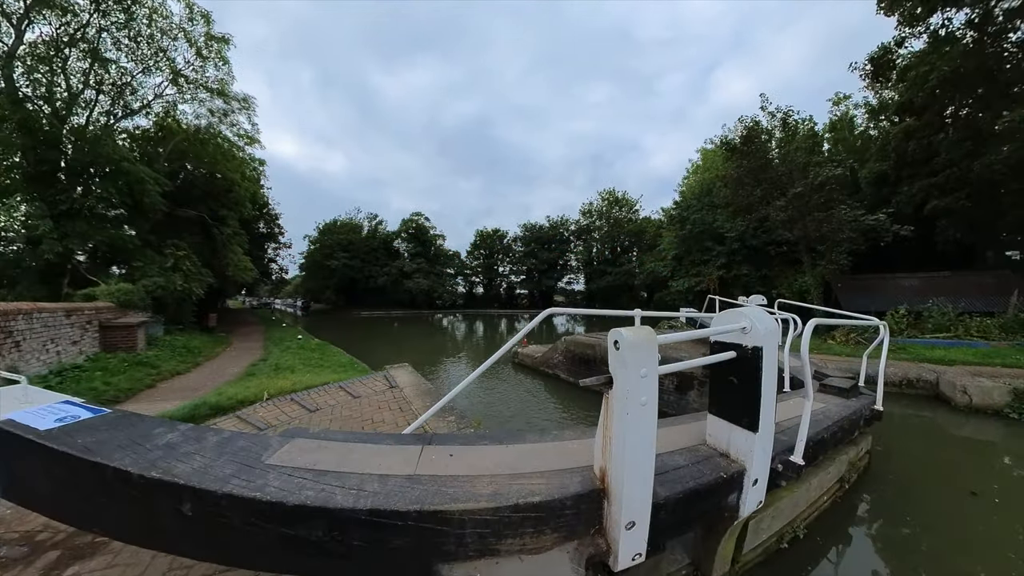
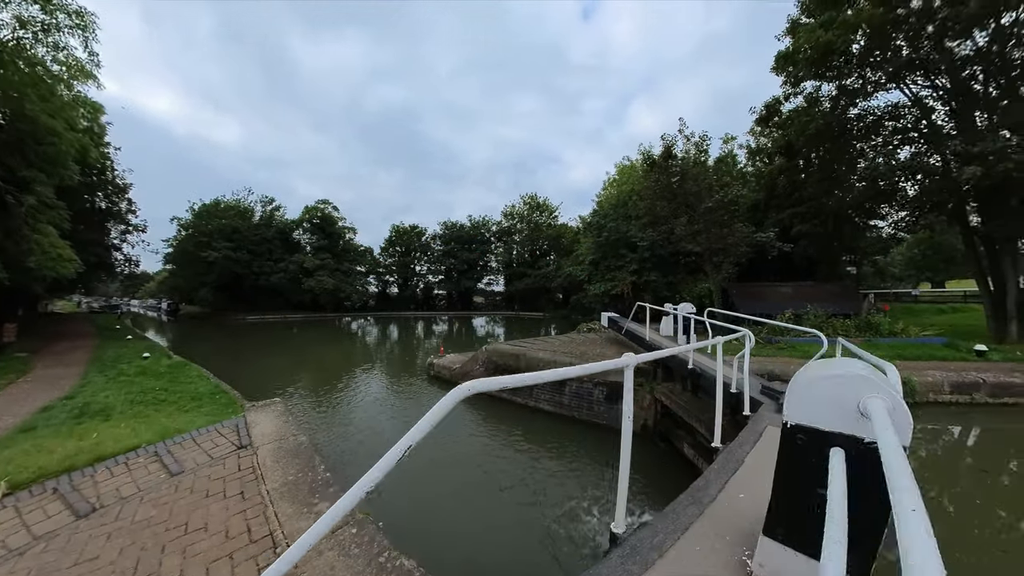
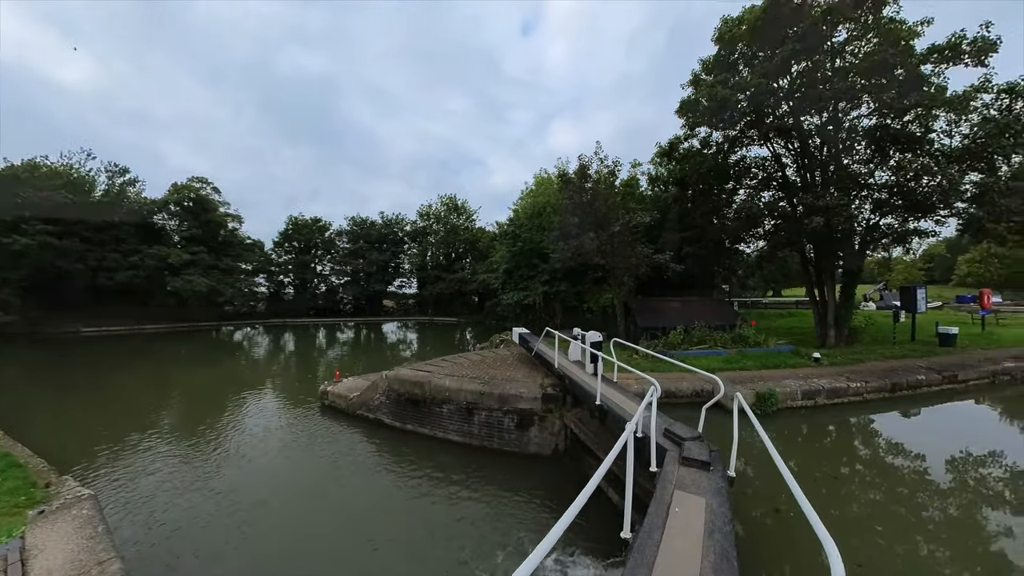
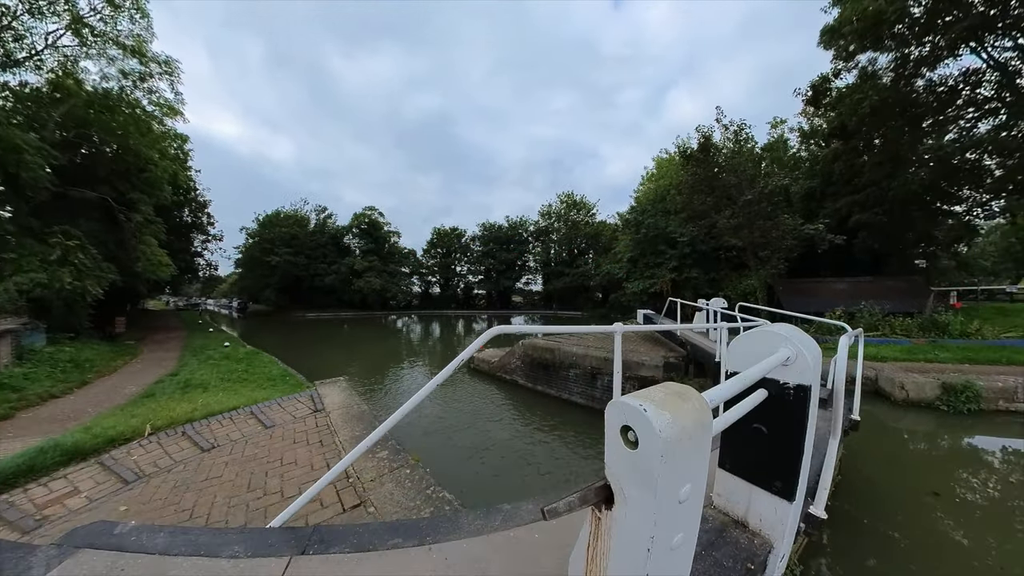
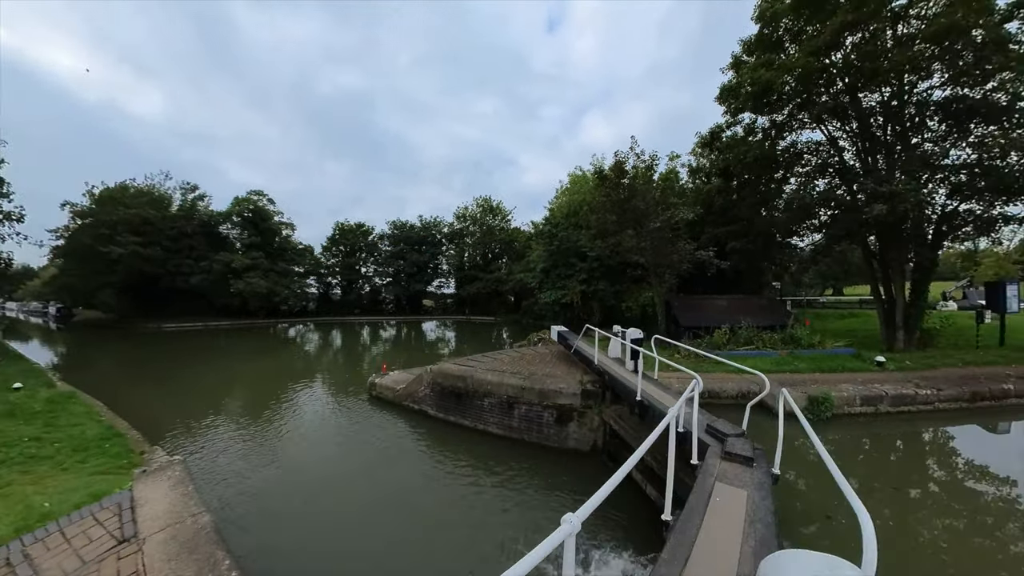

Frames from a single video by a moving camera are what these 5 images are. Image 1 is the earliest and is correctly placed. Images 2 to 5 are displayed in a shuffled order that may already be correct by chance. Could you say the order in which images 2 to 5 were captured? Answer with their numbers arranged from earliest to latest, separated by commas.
4, 2, 5, 3
